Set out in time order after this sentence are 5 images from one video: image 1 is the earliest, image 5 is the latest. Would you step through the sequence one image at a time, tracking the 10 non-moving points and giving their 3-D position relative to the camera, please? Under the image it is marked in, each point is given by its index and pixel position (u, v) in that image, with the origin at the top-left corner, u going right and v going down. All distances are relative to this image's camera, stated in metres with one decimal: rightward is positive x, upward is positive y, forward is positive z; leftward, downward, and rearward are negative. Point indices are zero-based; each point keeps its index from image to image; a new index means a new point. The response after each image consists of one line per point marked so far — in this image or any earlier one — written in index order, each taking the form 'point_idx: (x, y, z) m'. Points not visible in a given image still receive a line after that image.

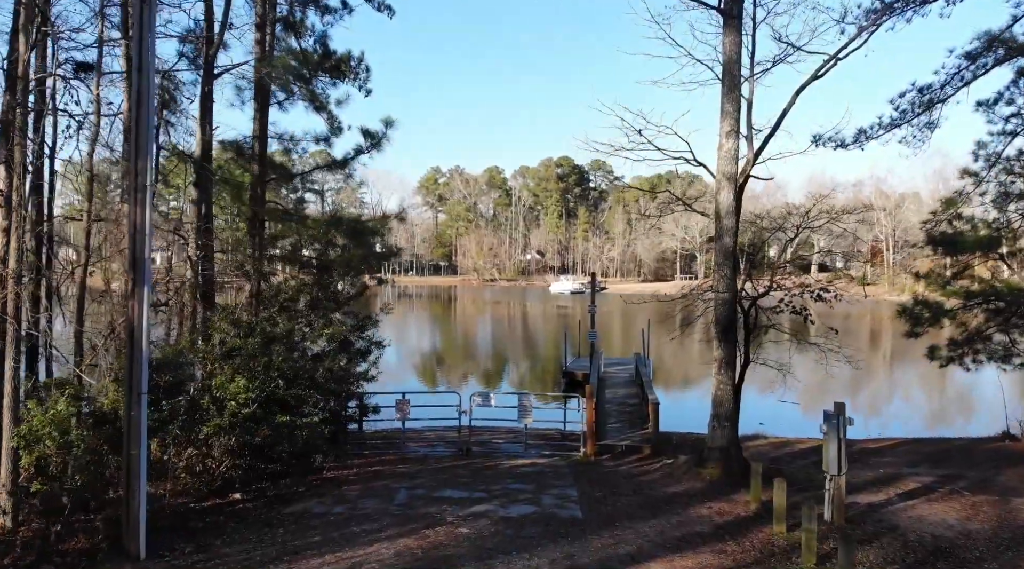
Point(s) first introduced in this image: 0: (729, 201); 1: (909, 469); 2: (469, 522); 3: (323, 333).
0: (+3.0, +1.2, +11.3) m
1: (+6.3, -2.9, +12.9) m
2: (-0.4, -2.4, +8.3) m
3: (-2.3, -0.5, +10.2) m
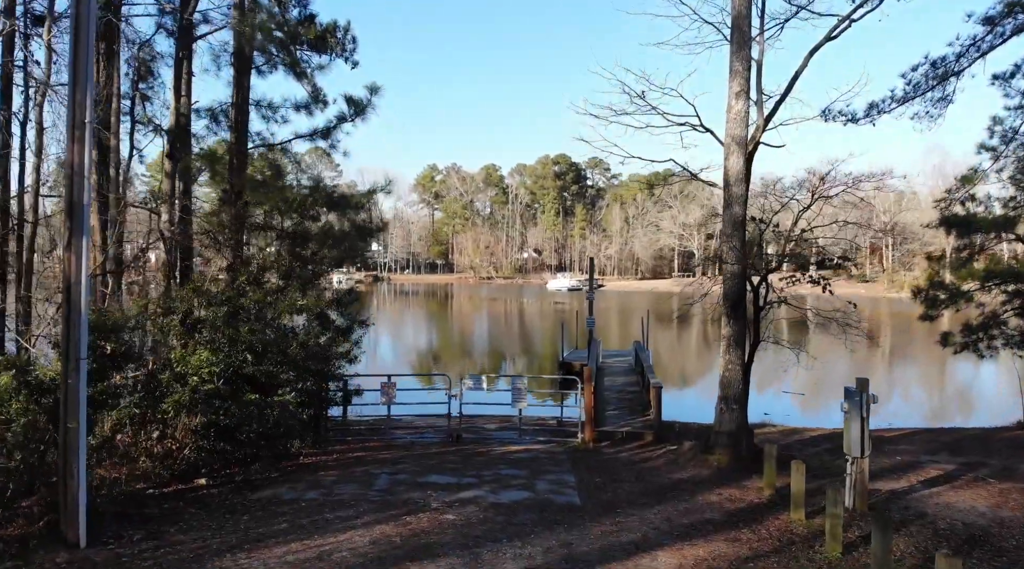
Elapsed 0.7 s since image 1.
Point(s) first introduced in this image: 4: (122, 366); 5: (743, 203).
0: (+2.9, +1.5, +10.5) m
1: (+6.2, -2.6, +12.1) m
2: (-0.5, -2.1, +7.5) m
3: (-2.4, -0.1, +9.4) m
4: (-3.7, -0.7, +7.7) m
5: (+3.0, +1.1, +10.5) m
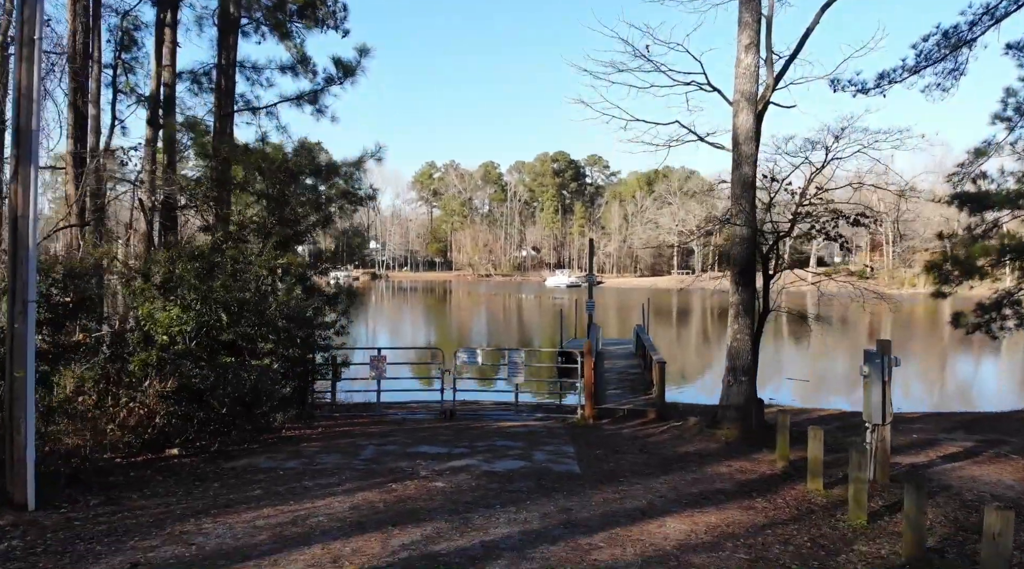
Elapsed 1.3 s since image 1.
0: (+2.9, +2.0, +9.9) m
1: (+6.1, -2.1, +11.5) m
2: (-0.6, -1.6, +6.9) m
3: (-2.5, +0.3, +8.8) m
4: (-3.8, -0.3, +7.1) m
5: (+2.9, +1.5, +9.9) m
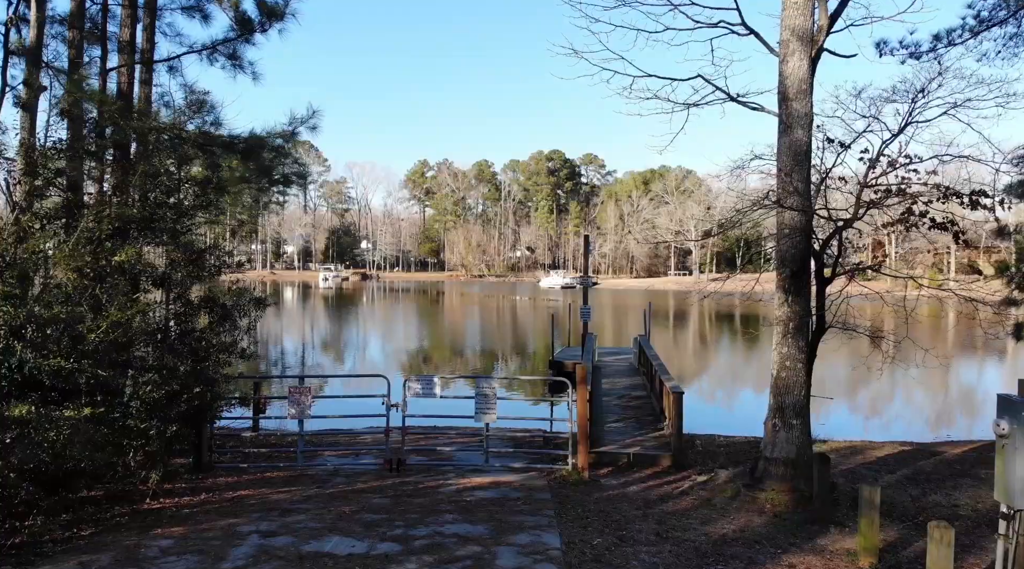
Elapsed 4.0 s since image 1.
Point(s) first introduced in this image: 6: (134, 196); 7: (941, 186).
0: (+2.6, +1.9, +7.2) m
1: (+5.8, -2.2, +8.8) m
2: (-0.9, -1.7, +4.2) m
3: (-2.8, +0.2, +6.1) m
4: (-4.0, -0.4, +4.4) m
5: (+2.6, +1.4, +7.2) m
6: (-3.2, +0.8, +7.0) m
7: (+3.6, +0.8, +6.8) m
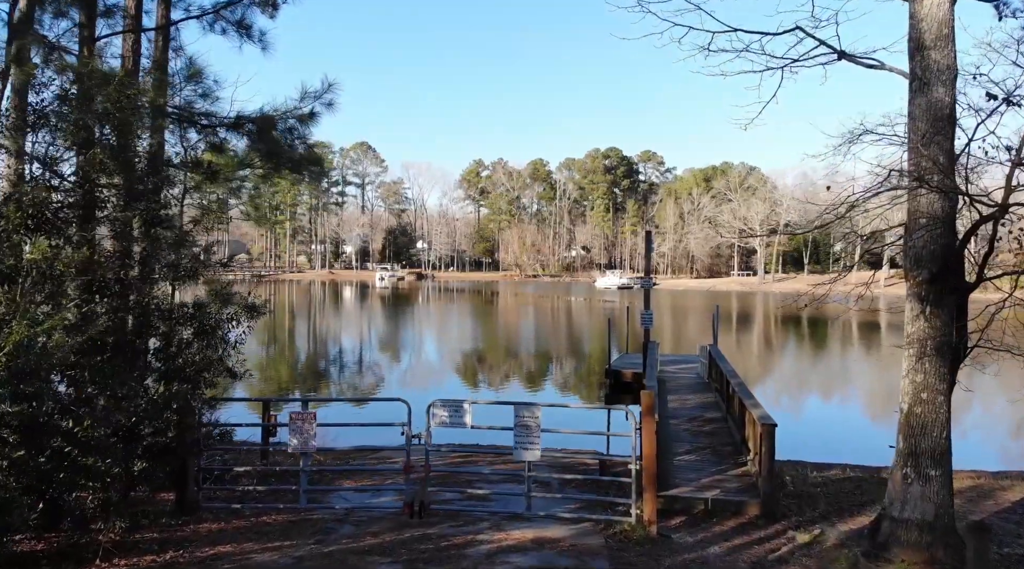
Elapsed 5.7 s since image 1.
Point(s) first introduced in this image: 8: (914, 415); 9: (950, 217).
0: (+2.9, +1.8, +5.5) m
1: (+6.2, -2.3, +6.9) m
2: (-0.7, -1.7, +2.7) m
3: (-2.5, +0.2, +4.7) m
4: (-3.9, -0.4, +3.1) m
5: (+3.0, +1.4, +5.5) m
6: (-2.9, +0.7, +5.7) m
7: (+3.9, +0.7, +5.0) m
8: (+2.7, -0.8, +5.5) m
9: (+2.9, +0.4, +5.4) m
